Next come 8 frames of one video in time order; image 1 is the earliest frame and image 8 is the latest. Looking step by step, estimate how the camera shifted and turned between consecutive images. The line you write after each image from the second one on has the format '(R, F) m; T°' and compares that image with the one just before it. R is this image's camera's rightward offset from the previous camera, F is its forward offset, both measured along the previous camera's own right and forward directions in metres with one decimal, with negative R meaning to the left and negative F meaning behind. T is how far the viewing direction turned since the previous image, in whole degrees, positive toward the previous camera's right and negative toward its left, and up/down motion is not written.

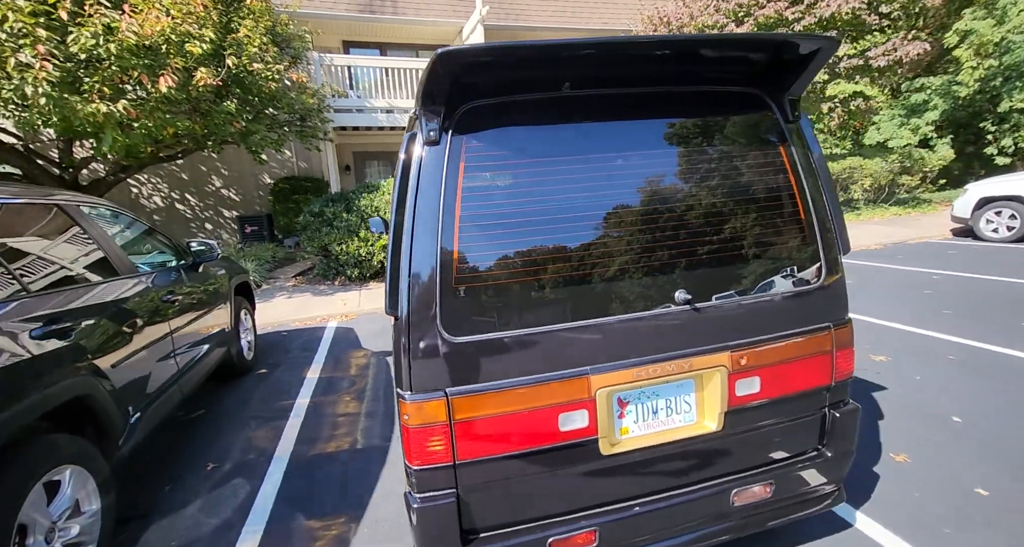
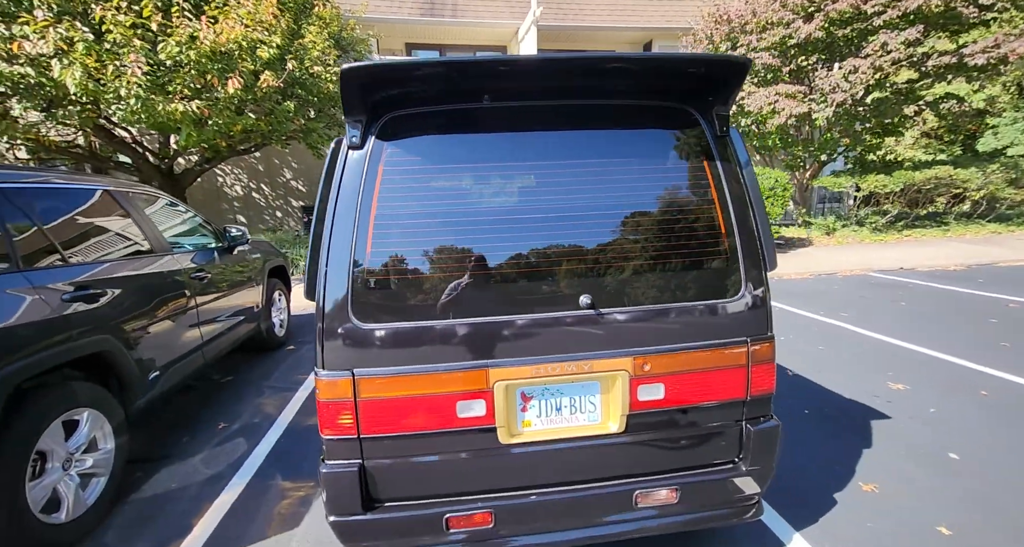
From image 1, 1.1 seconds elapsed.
(+0.5, -0.1) m; -7°
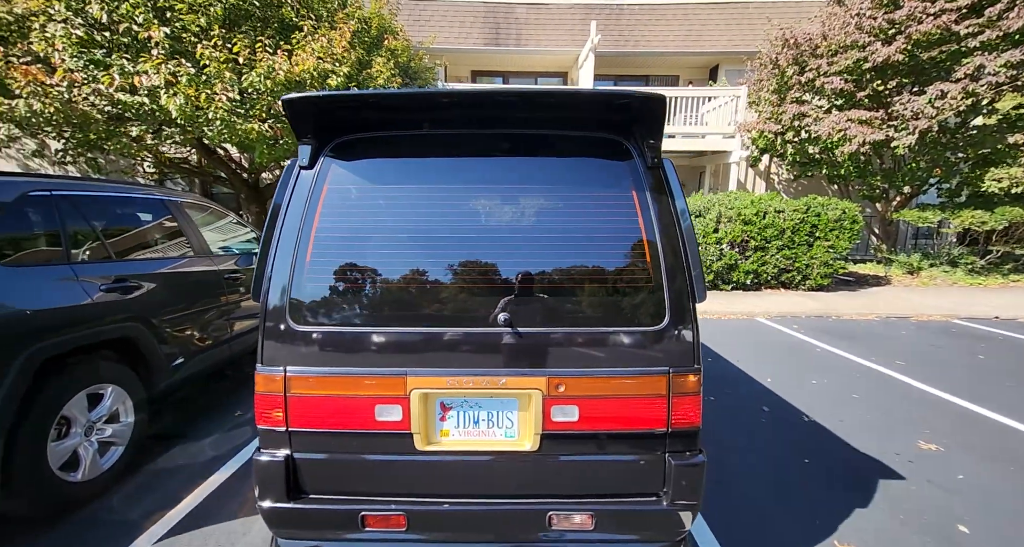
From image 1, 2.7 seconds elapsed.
(+0.5, 0.0) m; -8°
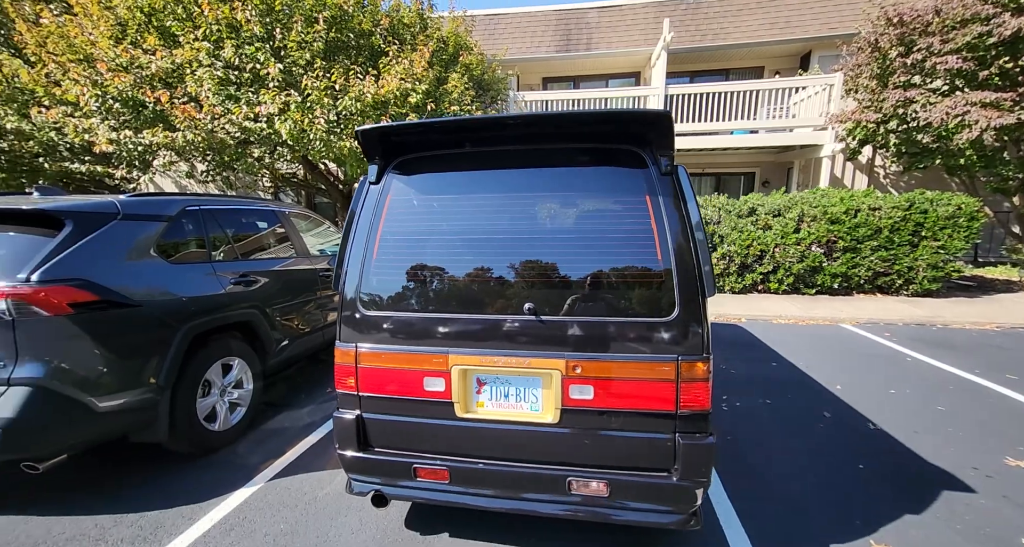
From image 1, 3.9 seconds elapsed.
(+0.2, -0.3) m; -10°
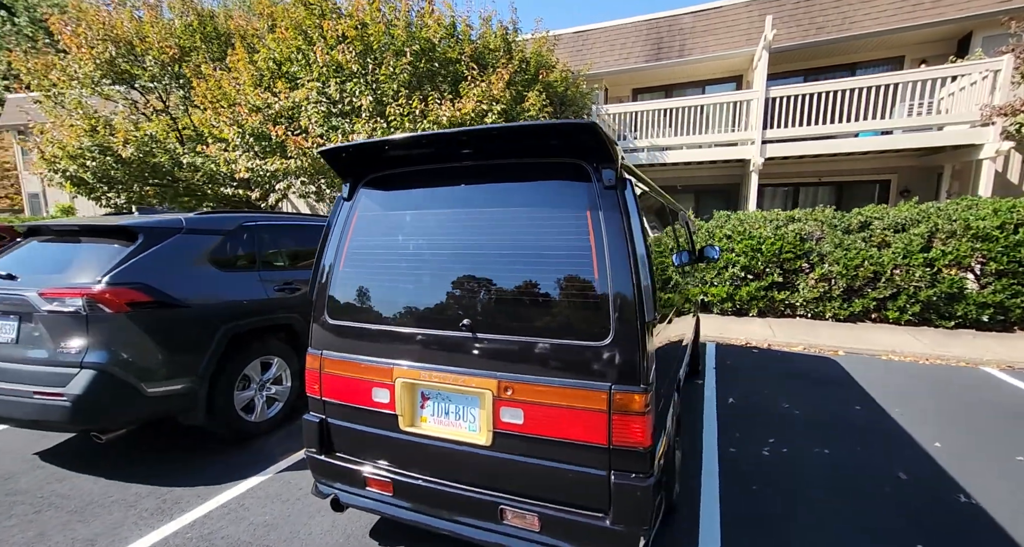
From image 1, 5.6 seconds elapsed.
(+0.7, +0.1) m; -14°
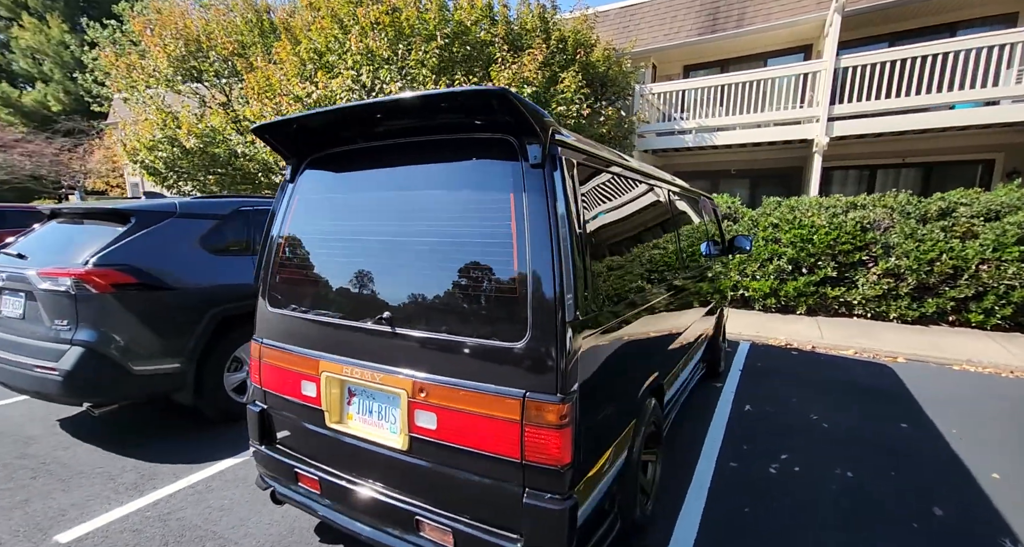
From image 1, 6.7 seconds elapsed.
(+0.5, +0.2) m; -7°
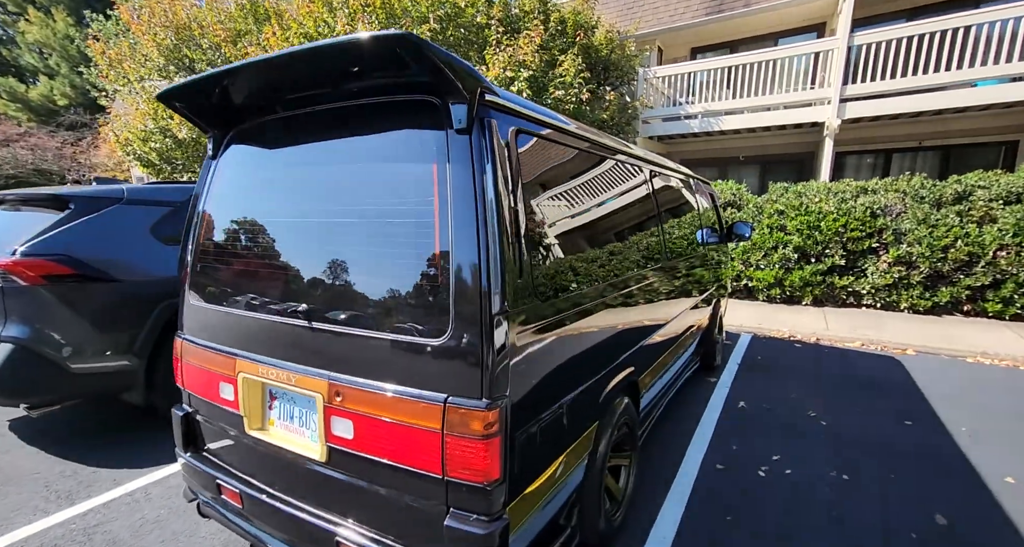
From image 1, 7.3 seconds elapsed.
(+0.3, +0.2) m; -1°
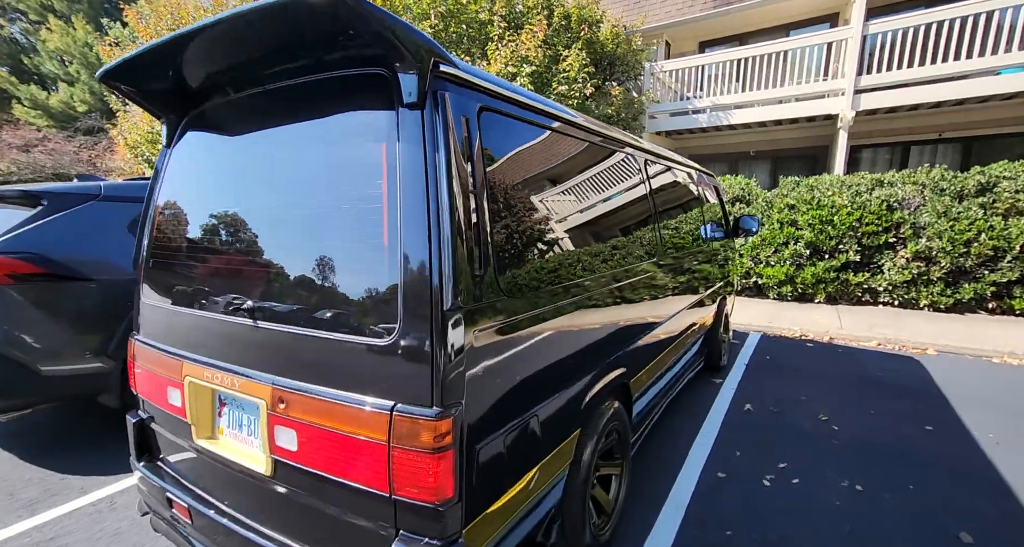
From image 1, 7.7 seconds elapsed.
(+0.1, +0.1) m; -1°
